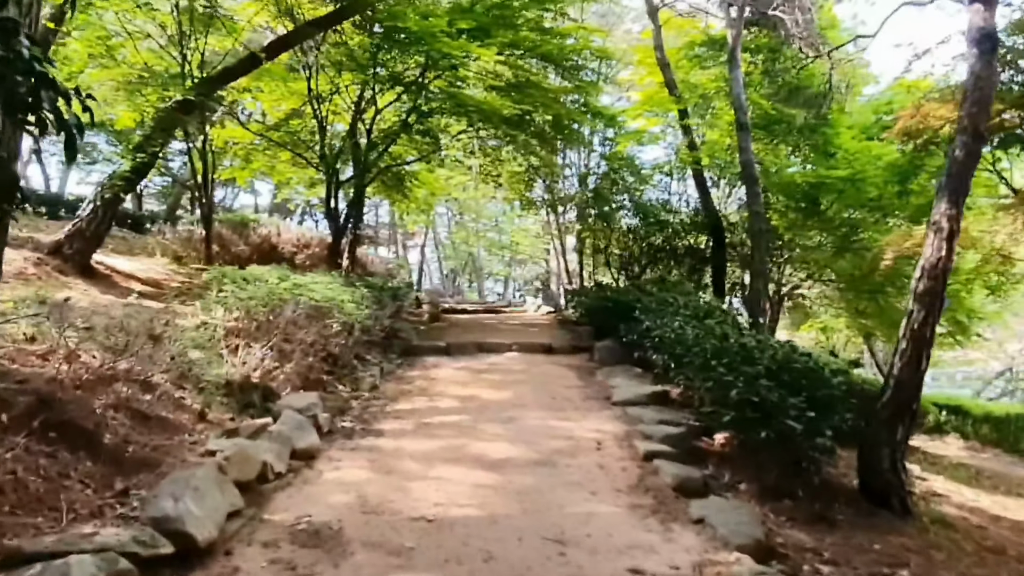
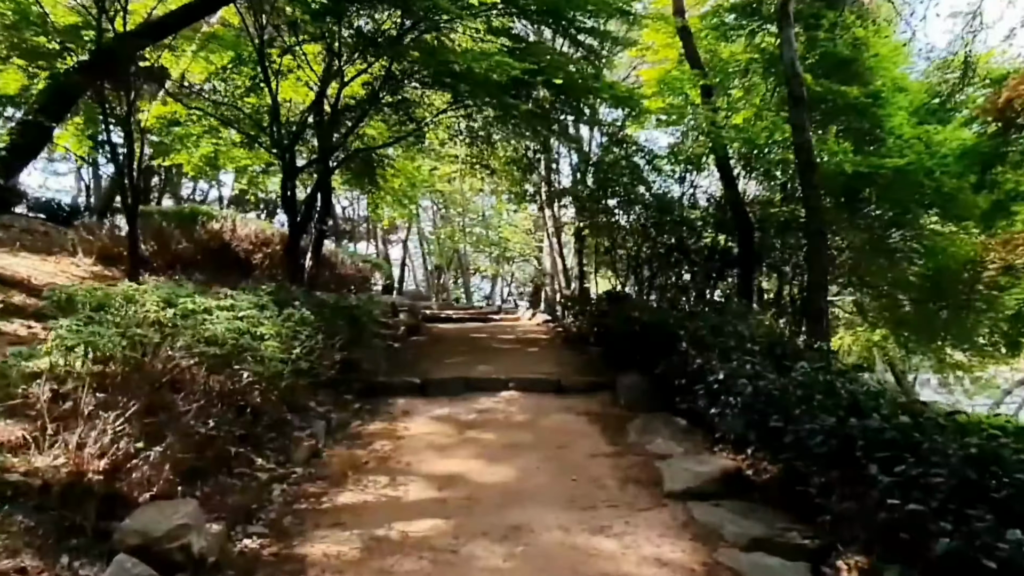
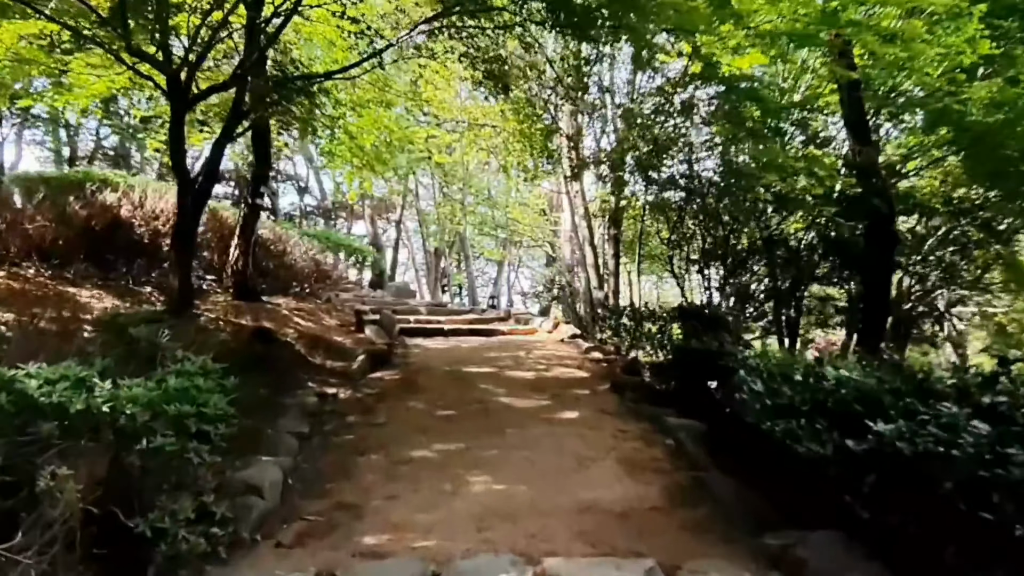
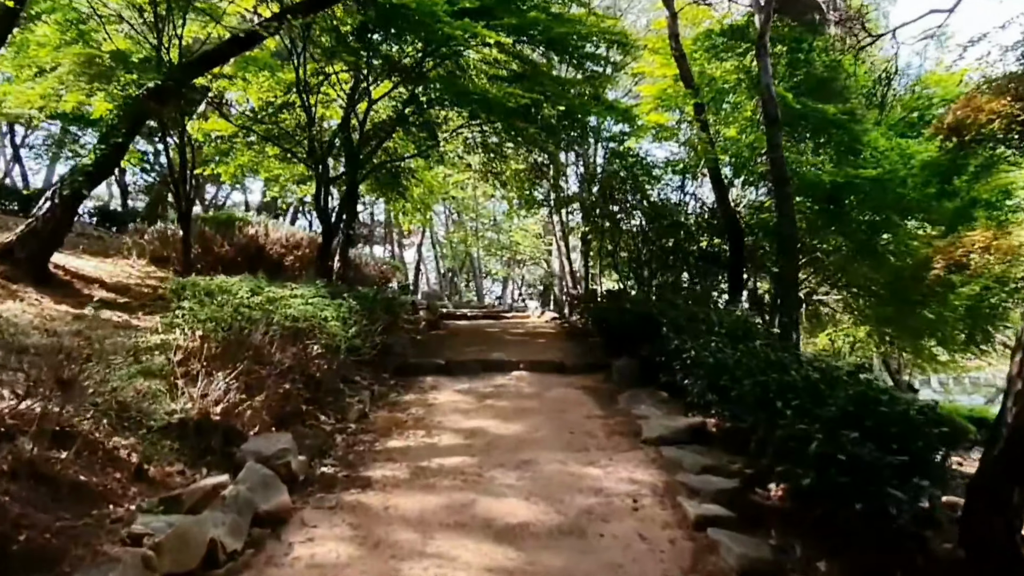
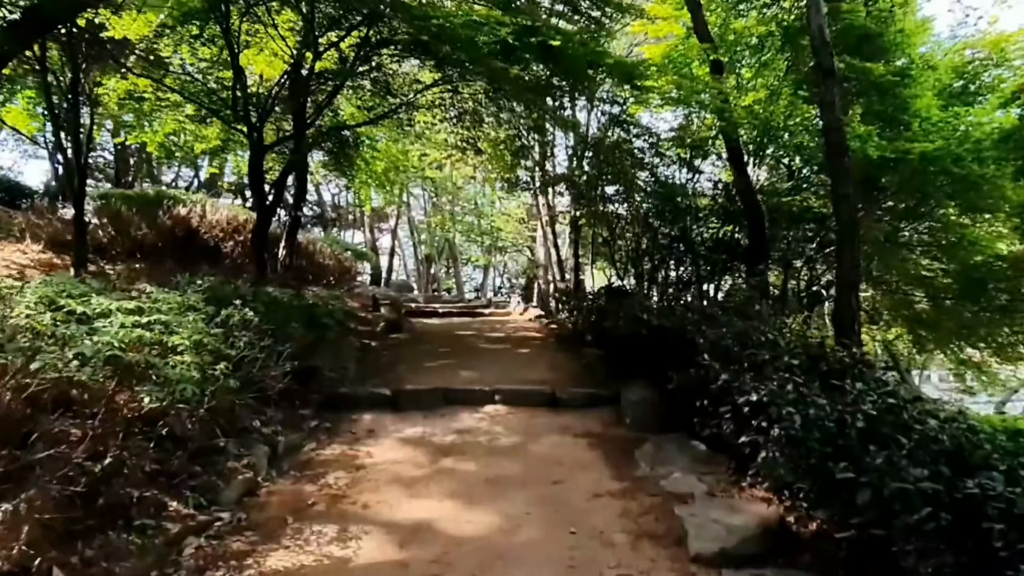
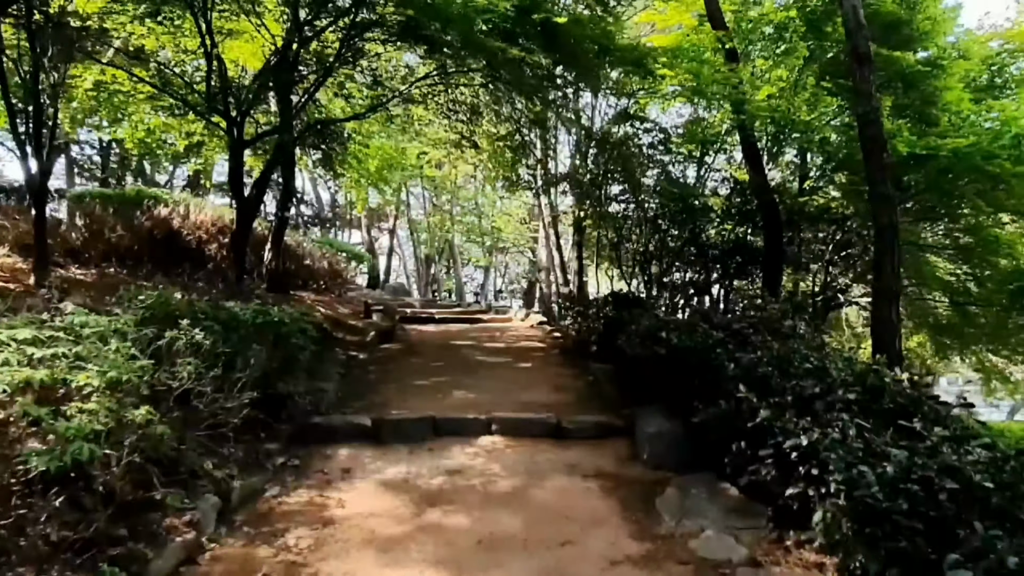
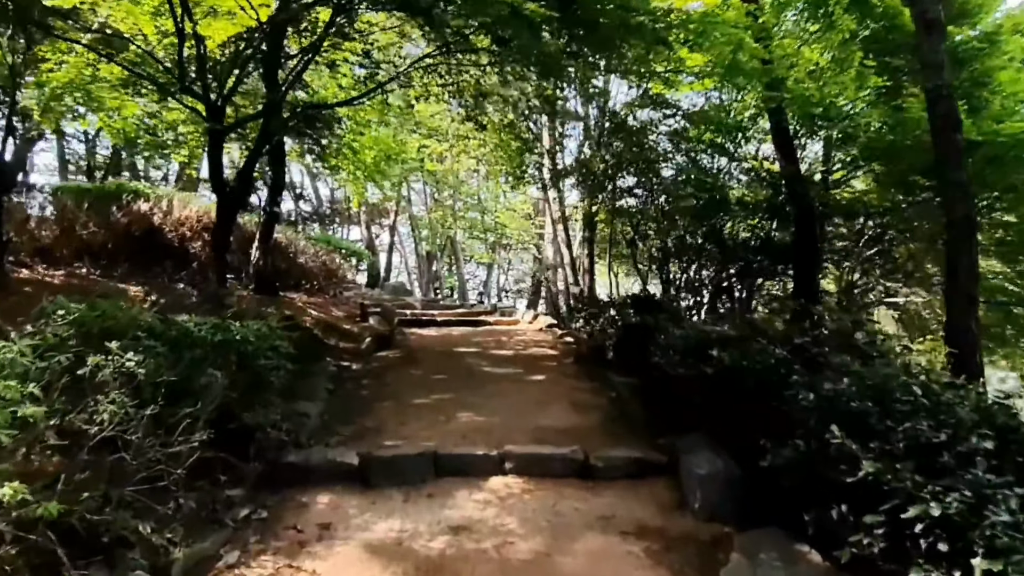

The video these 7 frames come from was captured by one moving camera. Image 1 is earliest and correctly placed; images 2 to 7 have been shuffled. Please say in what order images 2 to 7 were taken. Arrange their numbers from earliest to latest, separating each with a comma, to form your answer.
4, 2, 5, 6, 7, 3
